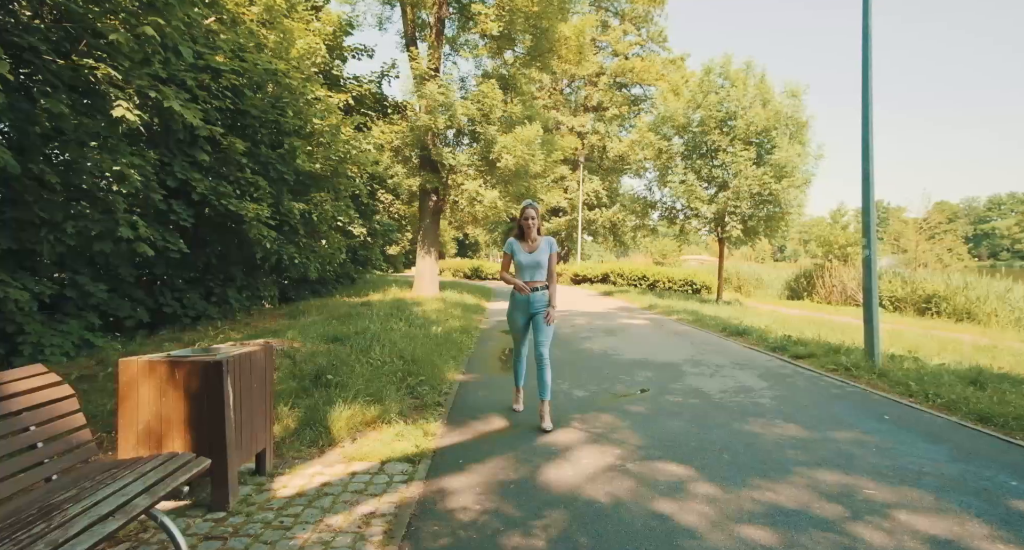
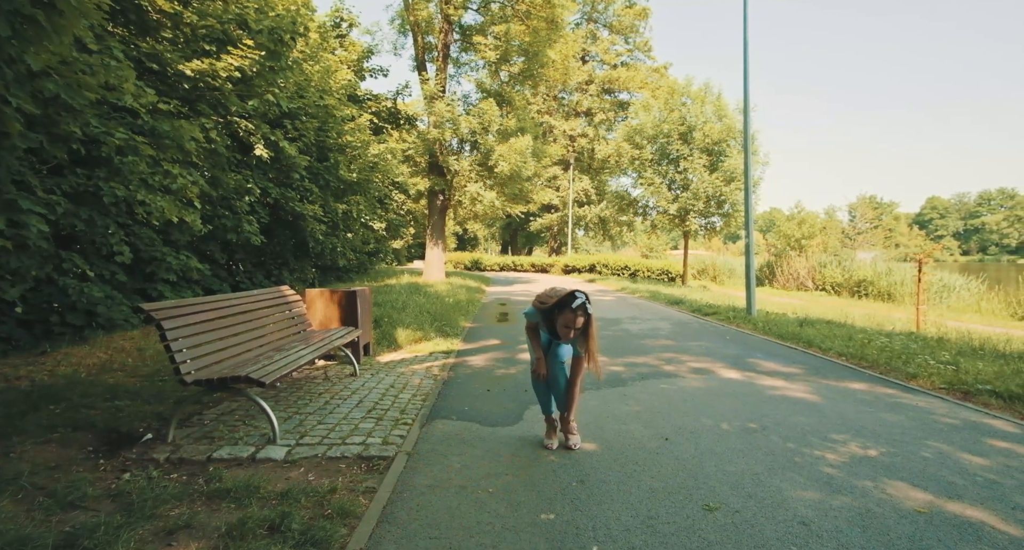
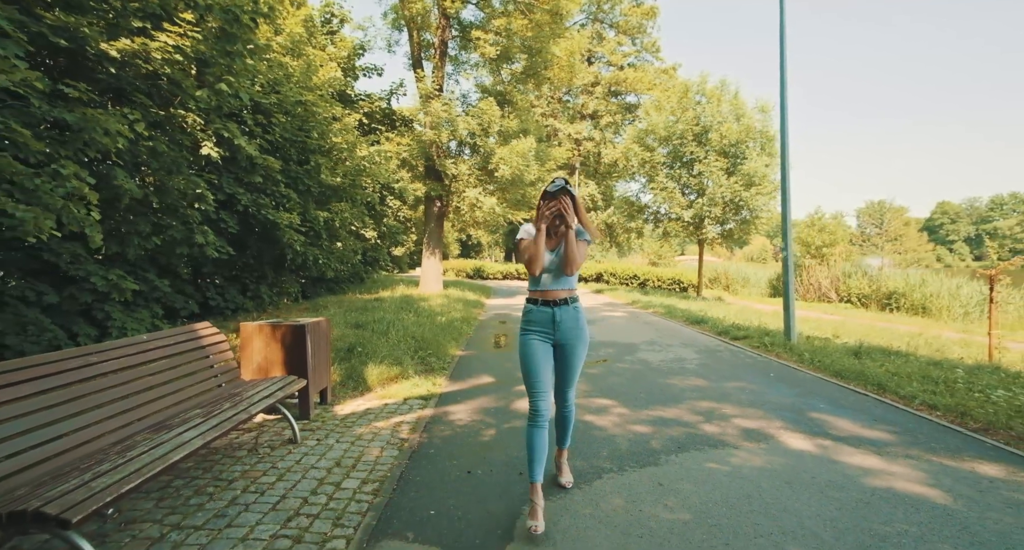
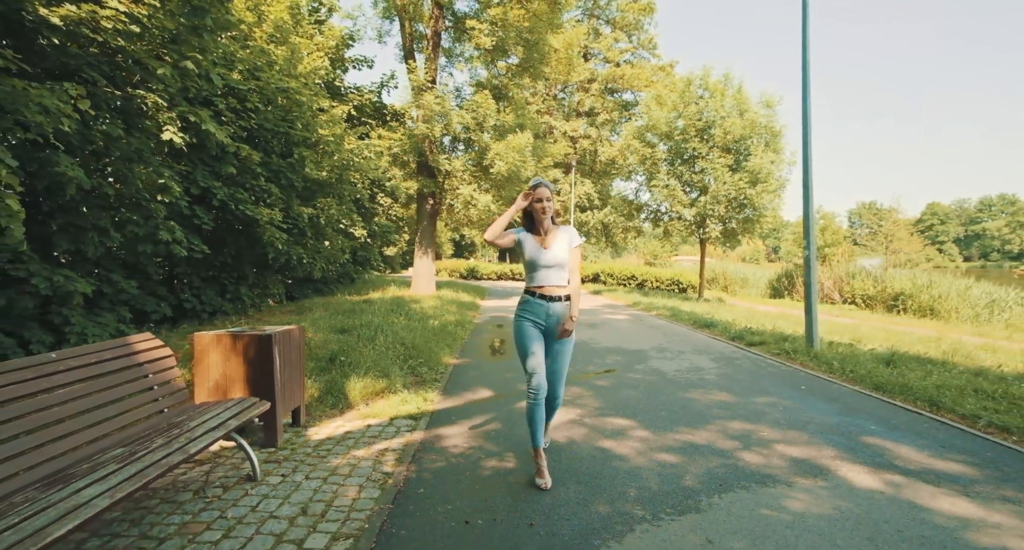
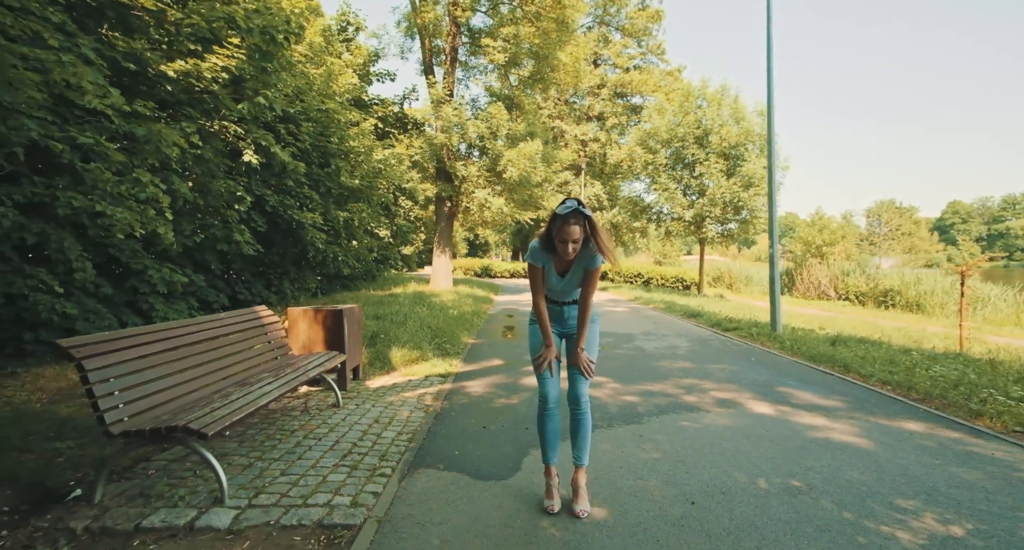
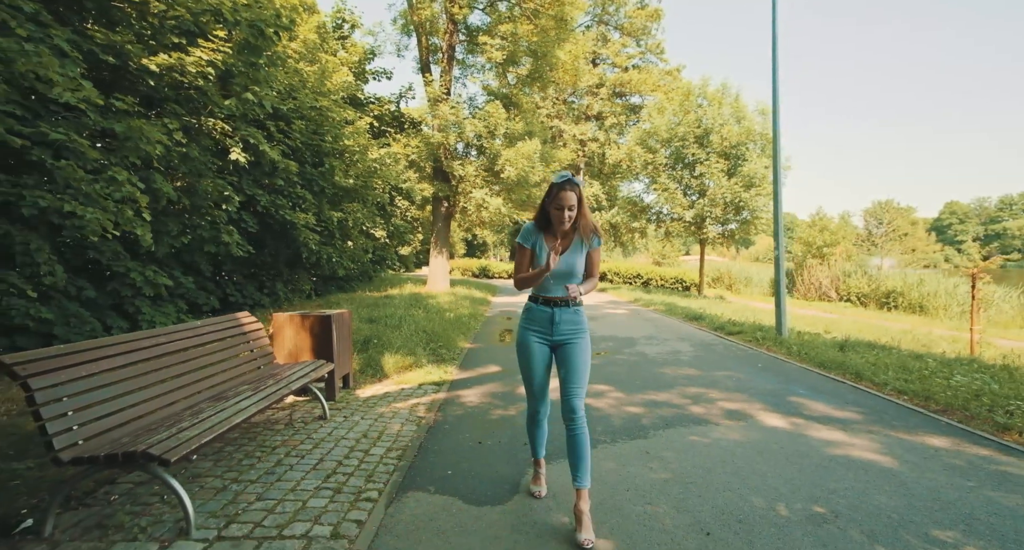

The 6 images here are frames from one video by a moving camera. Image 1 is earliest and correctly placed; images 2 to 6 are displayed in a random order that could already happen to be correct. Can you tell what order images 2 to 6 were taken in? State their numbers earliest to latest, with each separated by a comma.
4, 3, 6, 5, 2
